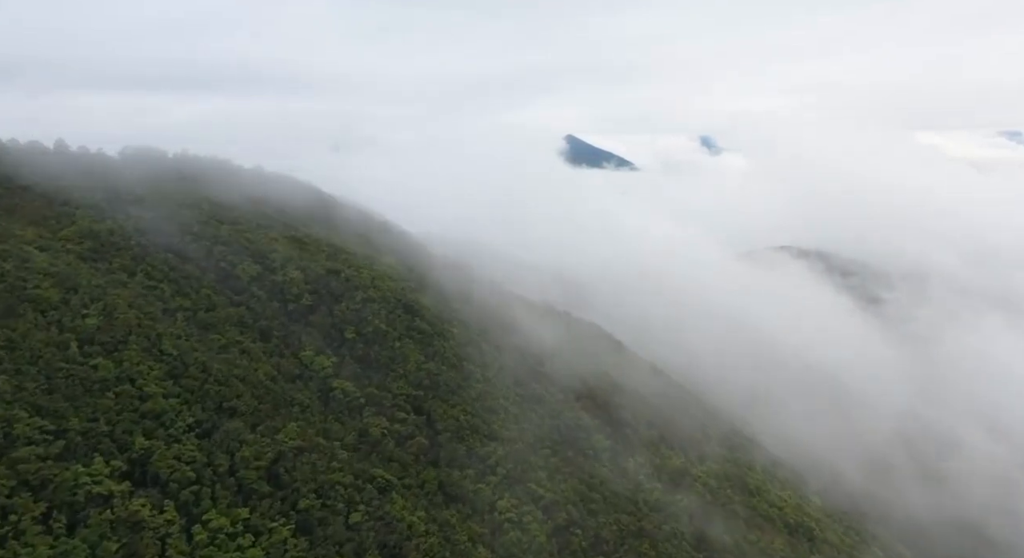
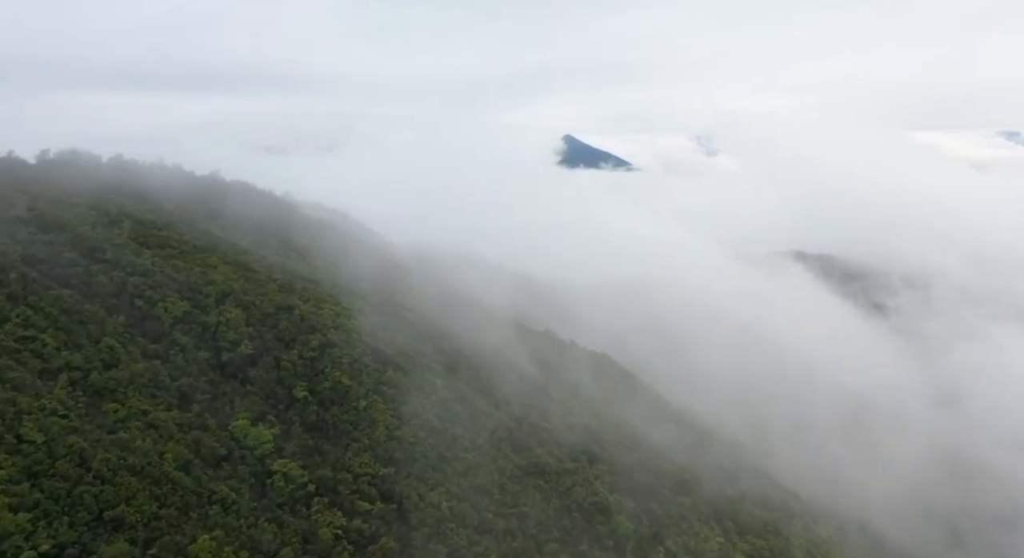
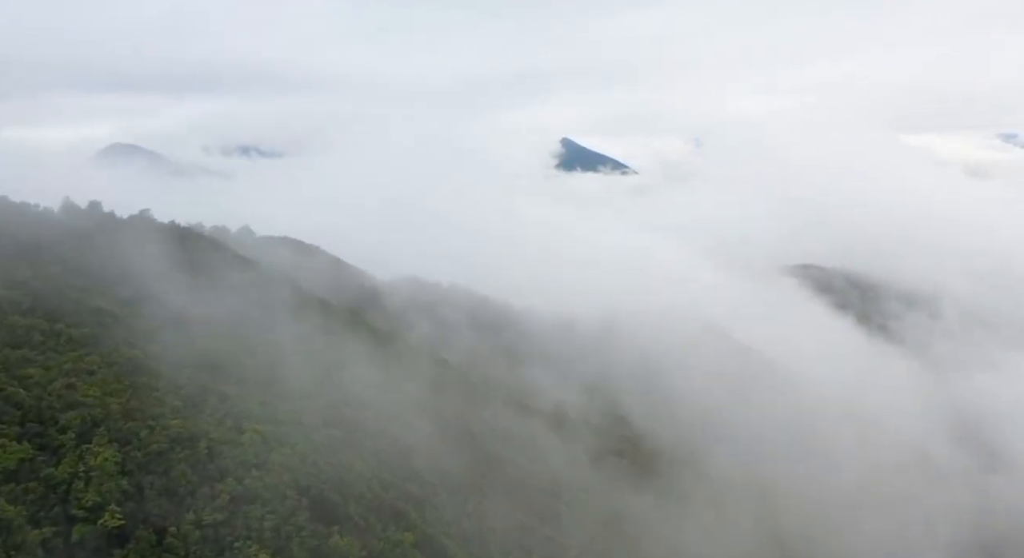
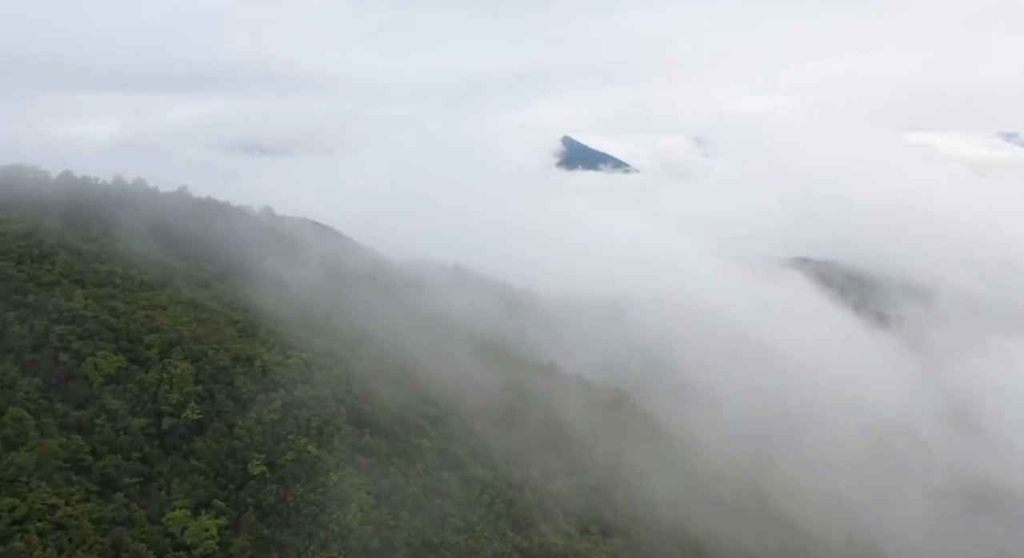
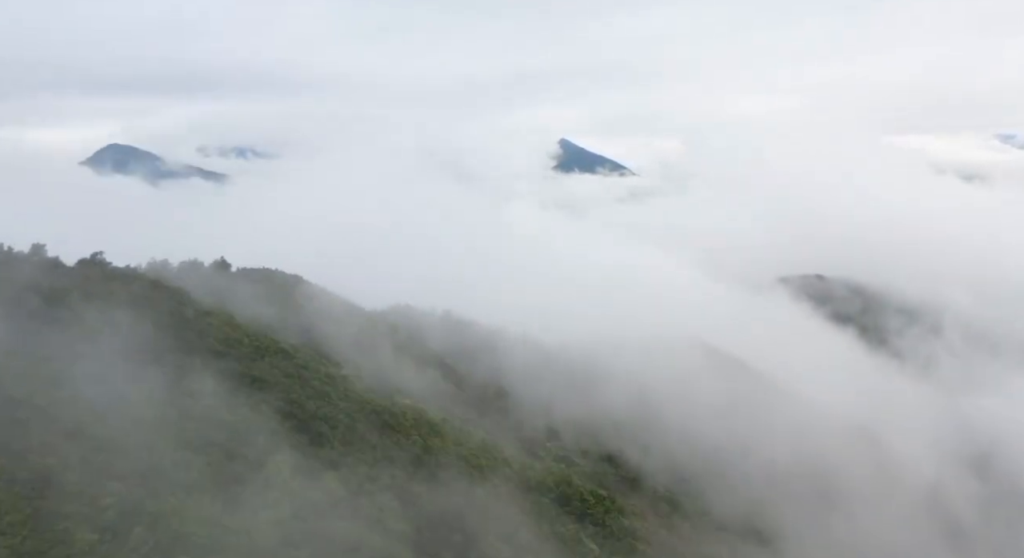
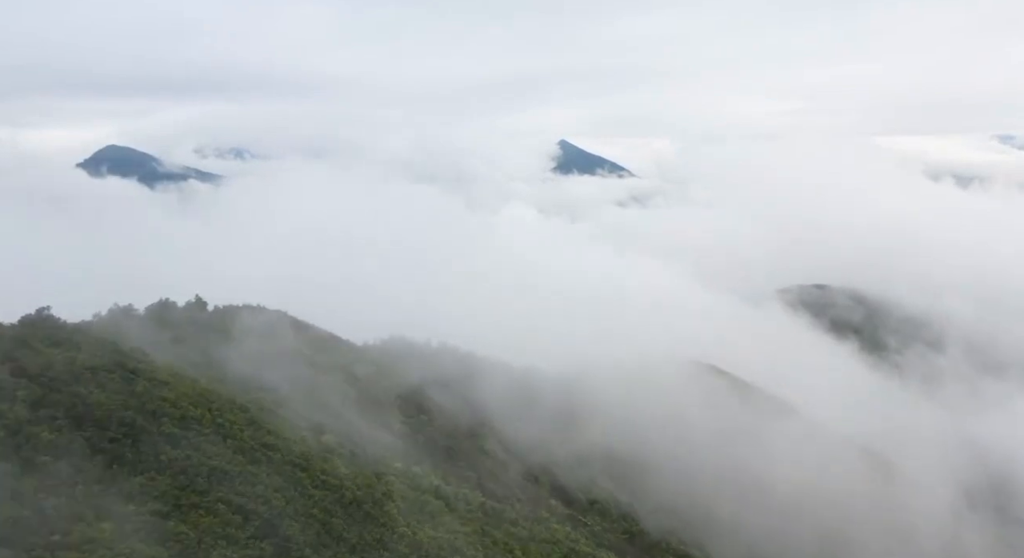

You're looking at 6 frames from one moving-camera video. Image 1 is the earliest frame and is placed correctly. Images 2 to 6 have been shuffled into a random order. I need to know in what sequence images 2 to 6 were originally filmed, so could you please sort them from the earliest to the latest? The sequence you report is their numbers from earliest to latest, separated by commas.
2, 4, 3, 5, 6
